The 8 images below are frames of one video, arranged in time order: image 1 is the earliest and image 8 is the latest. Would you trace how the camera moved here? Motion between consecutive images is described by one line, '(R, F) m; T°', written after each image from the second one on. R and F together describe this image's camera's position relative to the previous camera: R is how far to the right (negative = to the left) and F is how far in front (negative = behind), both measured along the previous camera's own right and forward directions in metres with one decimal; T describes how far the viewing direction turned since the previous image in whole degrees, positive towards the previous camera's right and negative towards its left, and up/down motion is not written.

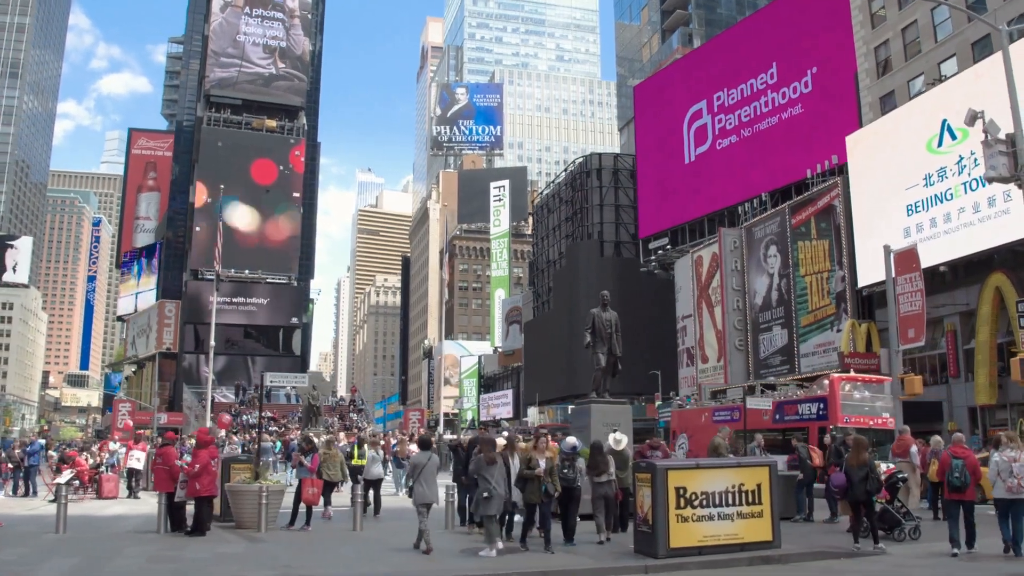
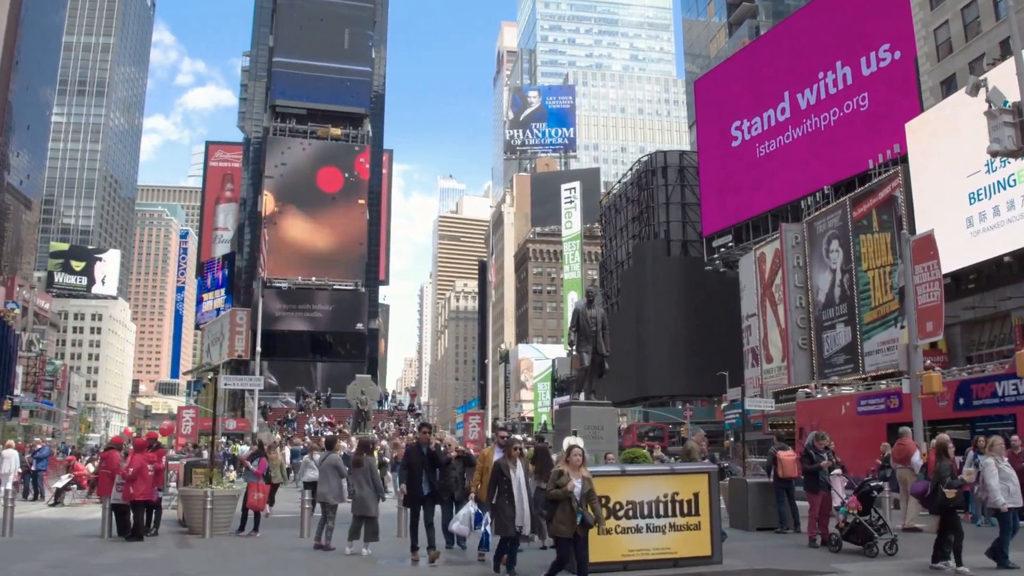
(+1.7, +0.9) m; -5°
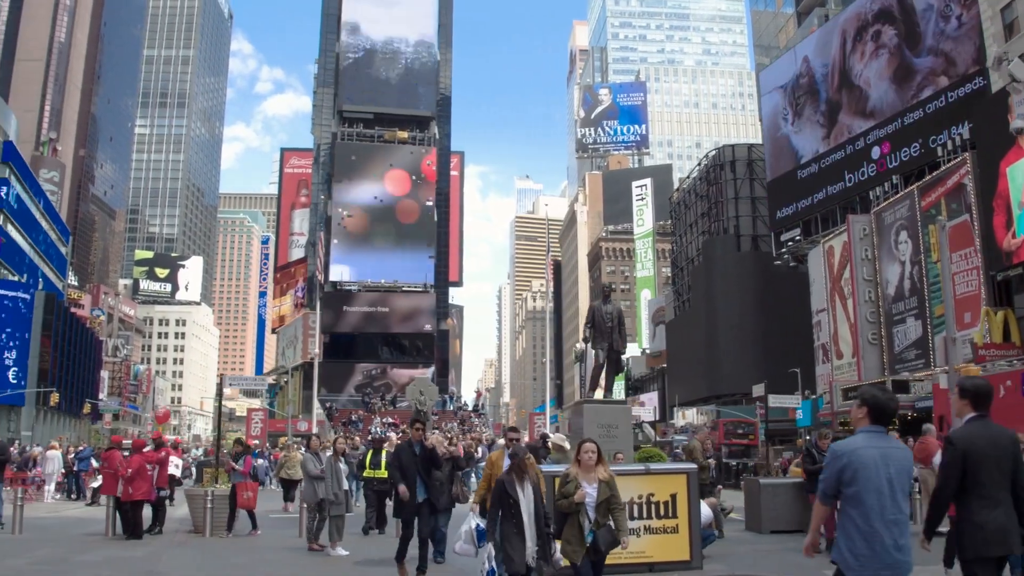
(+1.0, +0.4) m; -4°
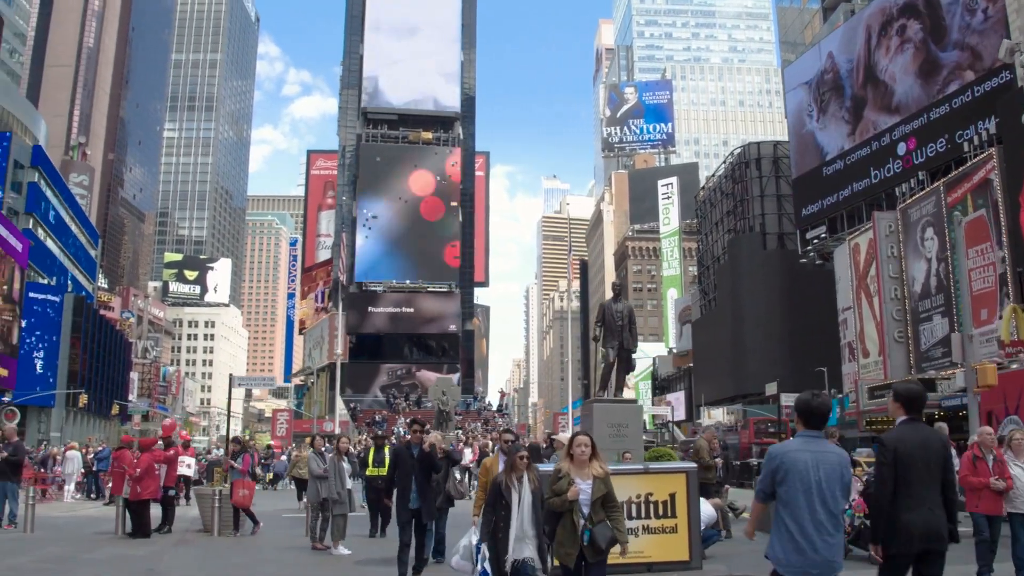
(+0.3, +0.1) m; -2°
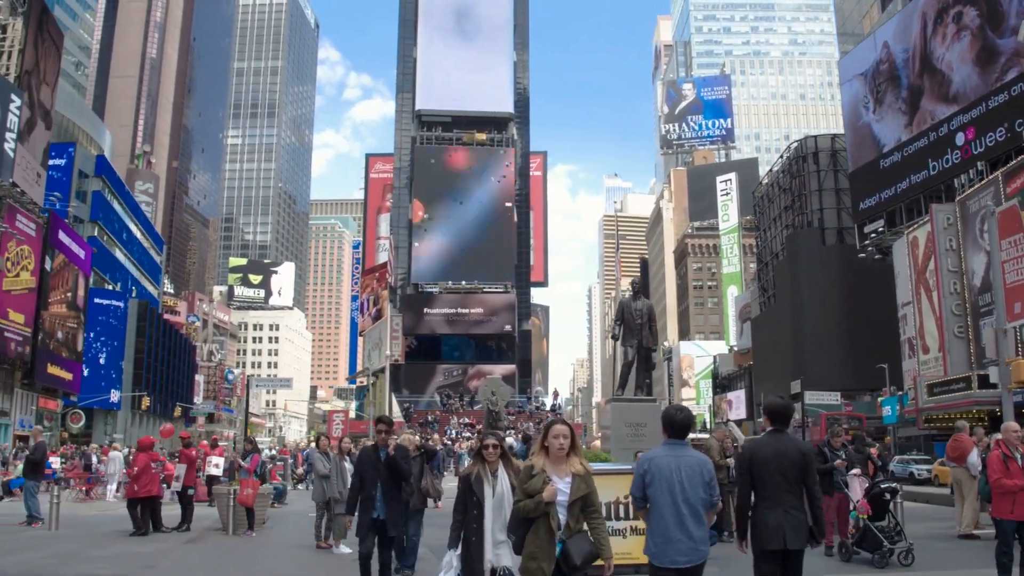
(+0.7, +0.1) m; -4°
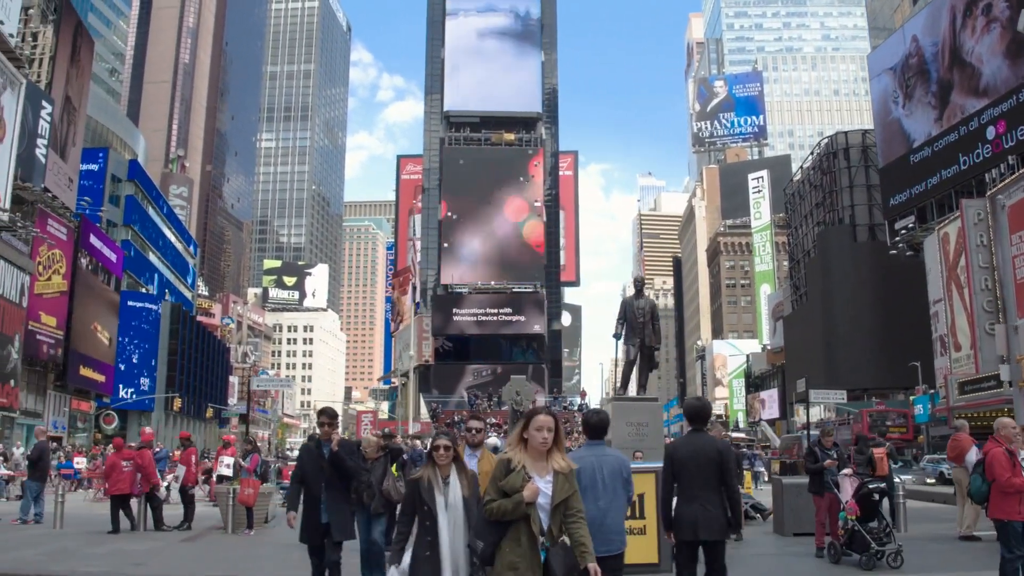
(+0.5, +0.1) m; -2°
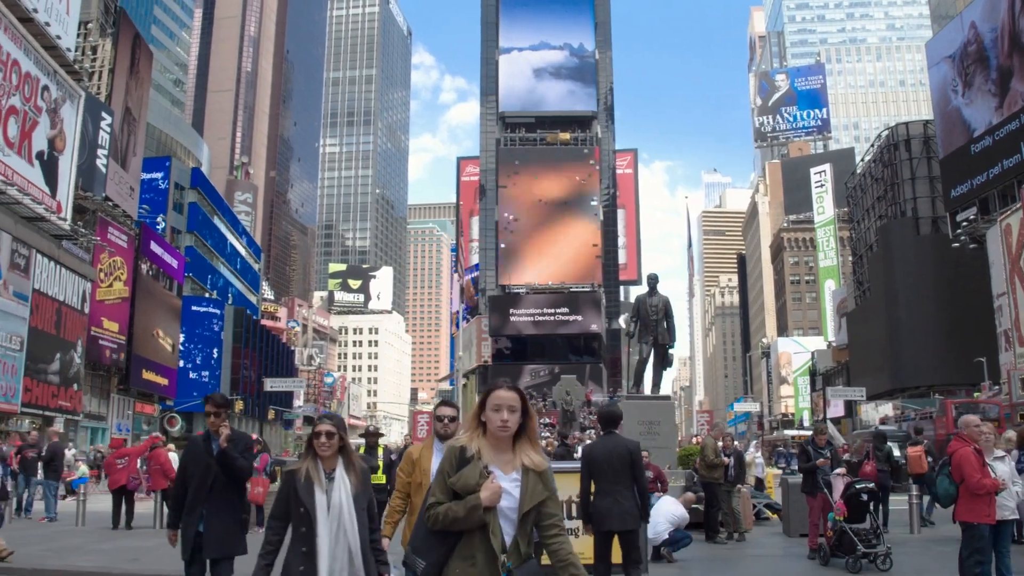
(+0.8, 0.0) m; -4°
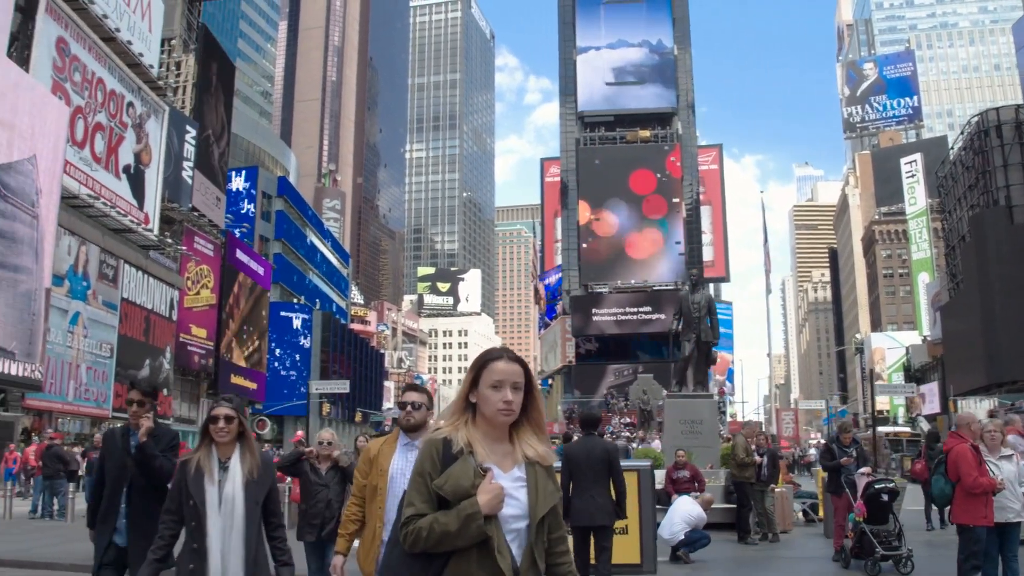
(+0.8, 0.0) m; -5°
